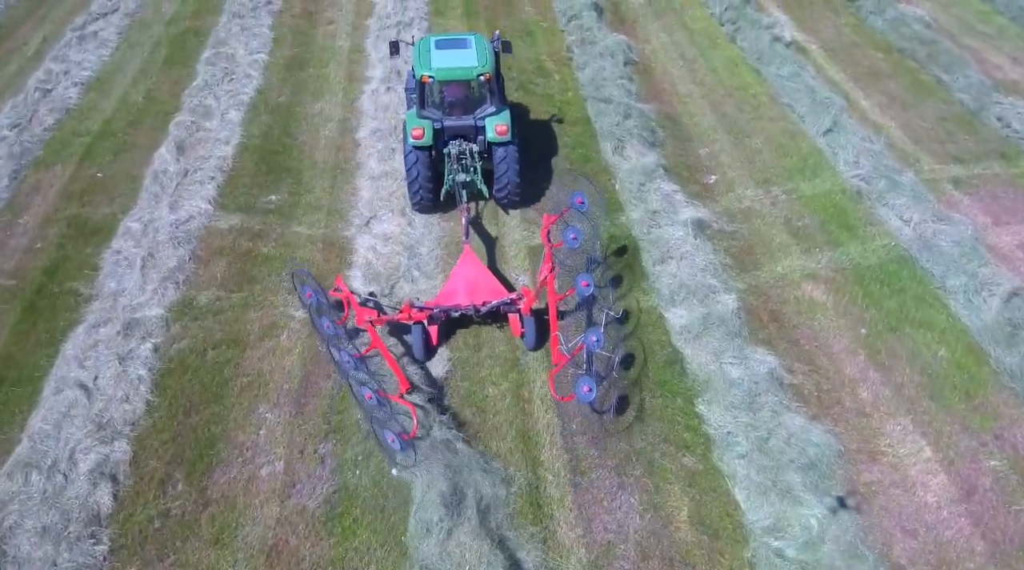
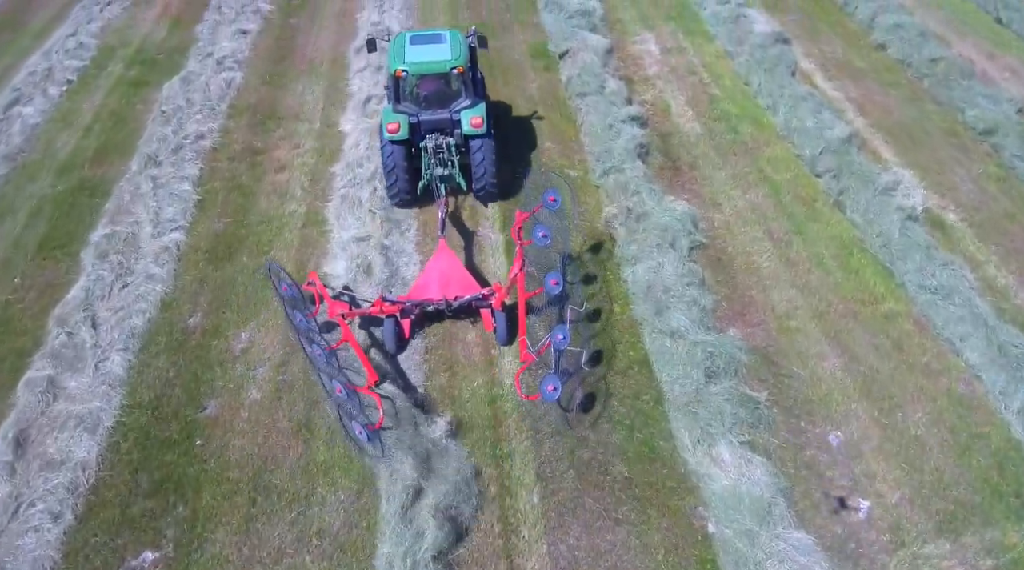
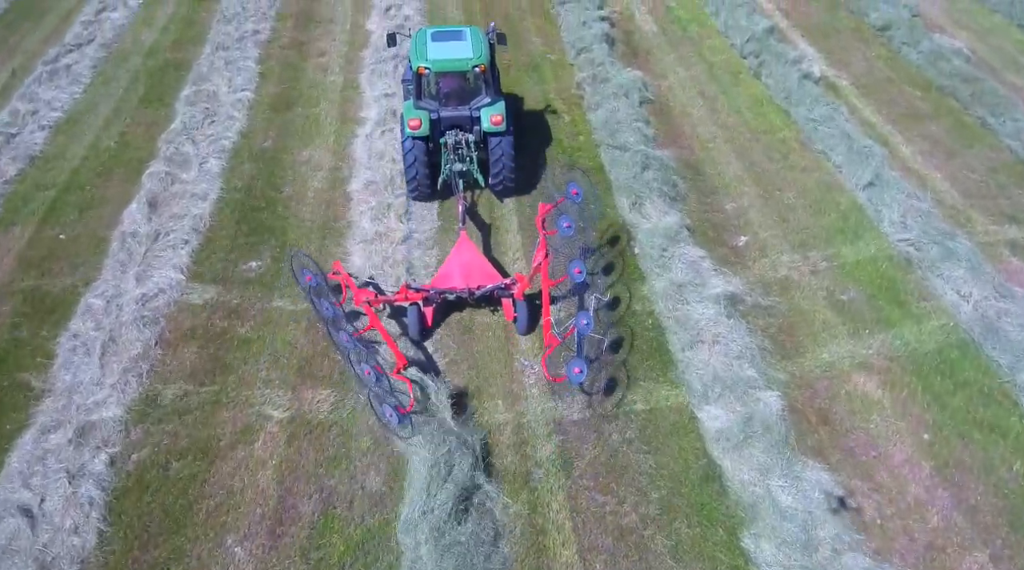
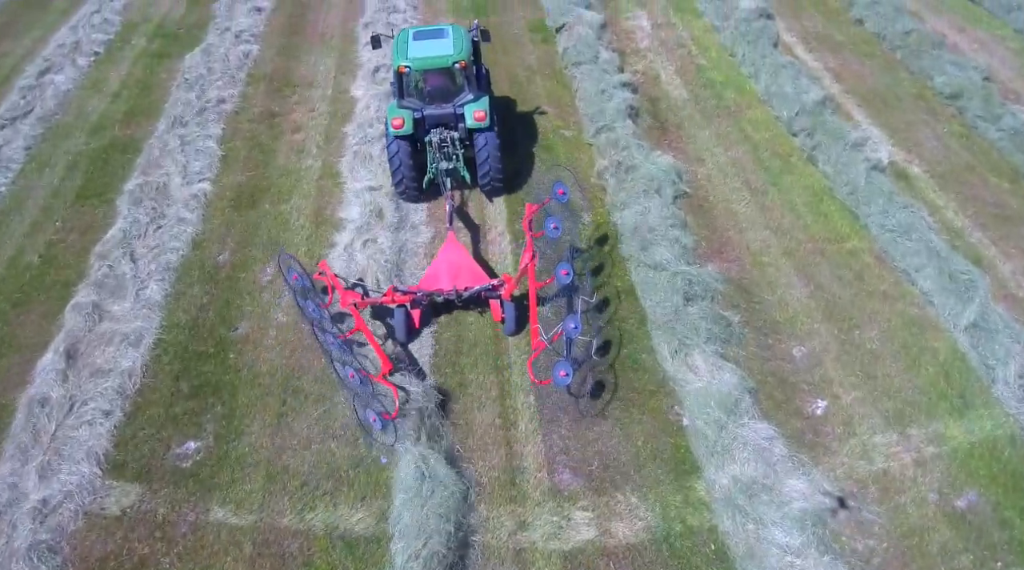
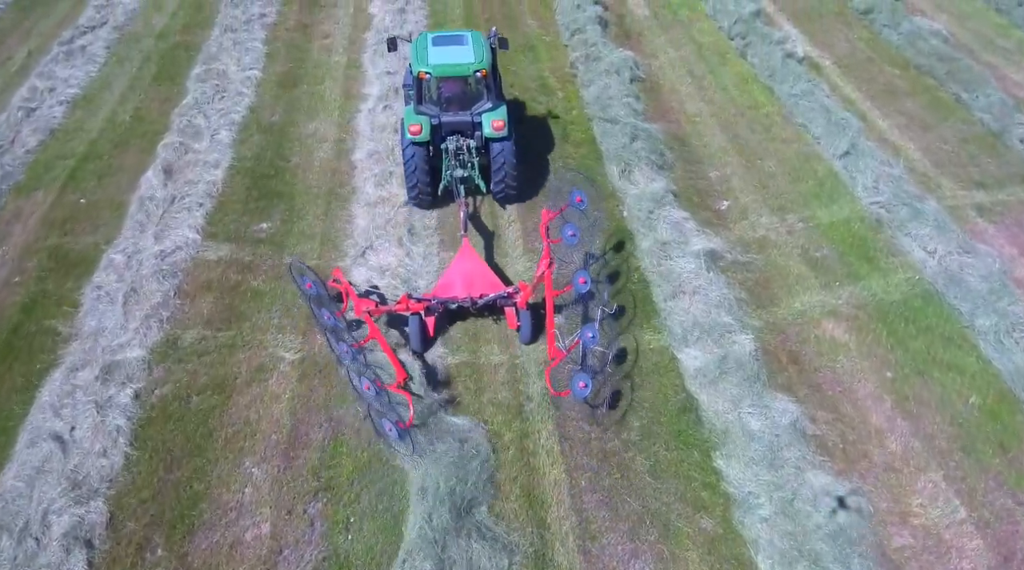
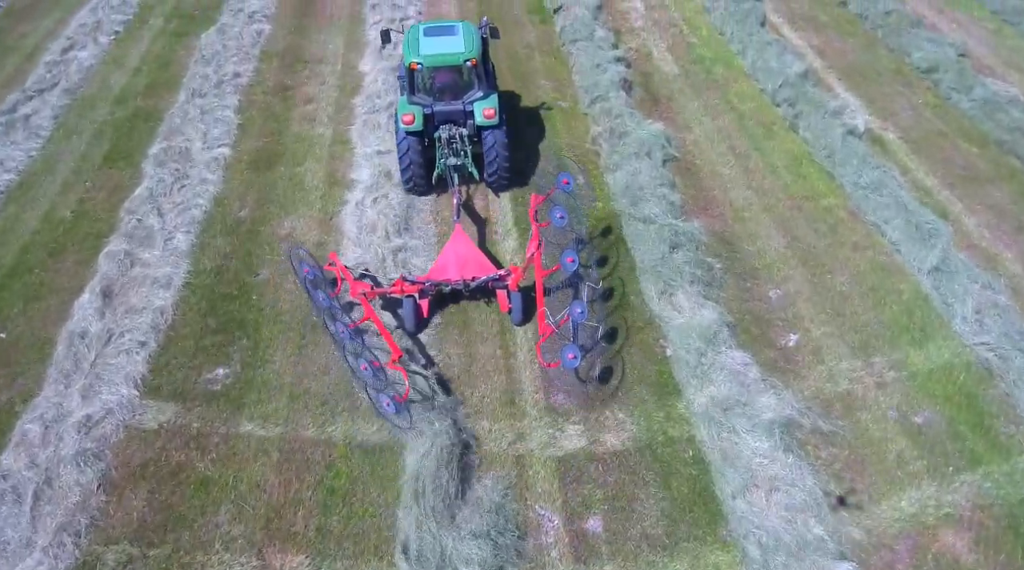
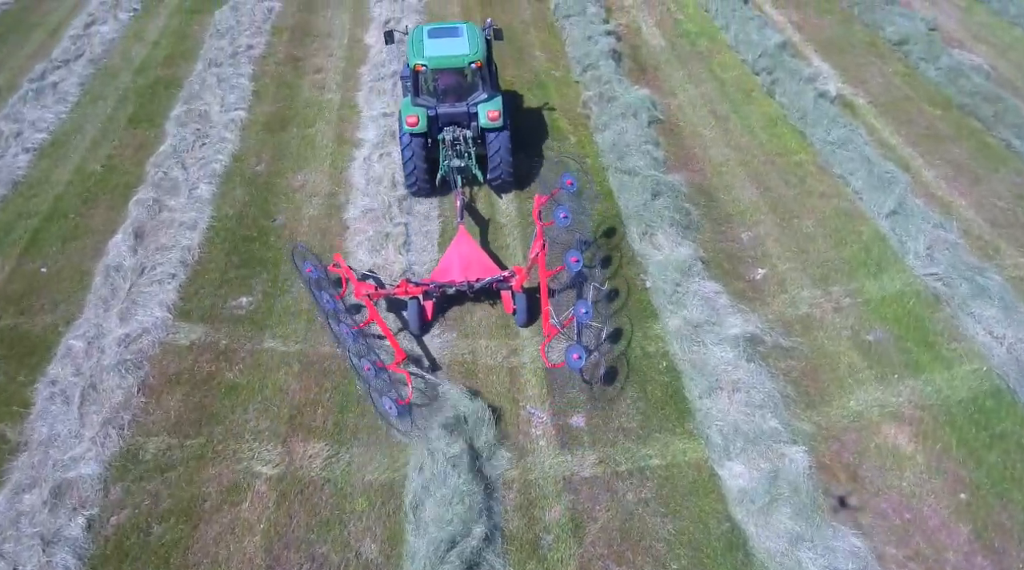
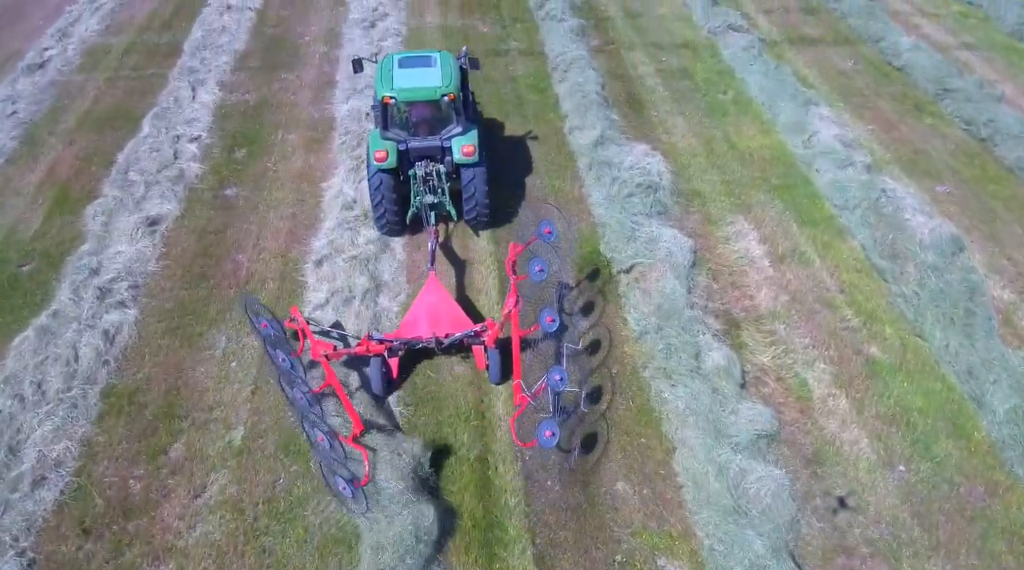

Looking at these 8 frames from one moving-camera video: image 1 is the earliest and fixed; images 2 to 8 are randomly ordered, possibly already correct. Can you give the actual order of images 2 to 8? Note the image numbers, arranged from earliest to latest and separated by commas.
5, 3, 7, 6, 4, 2, 8
